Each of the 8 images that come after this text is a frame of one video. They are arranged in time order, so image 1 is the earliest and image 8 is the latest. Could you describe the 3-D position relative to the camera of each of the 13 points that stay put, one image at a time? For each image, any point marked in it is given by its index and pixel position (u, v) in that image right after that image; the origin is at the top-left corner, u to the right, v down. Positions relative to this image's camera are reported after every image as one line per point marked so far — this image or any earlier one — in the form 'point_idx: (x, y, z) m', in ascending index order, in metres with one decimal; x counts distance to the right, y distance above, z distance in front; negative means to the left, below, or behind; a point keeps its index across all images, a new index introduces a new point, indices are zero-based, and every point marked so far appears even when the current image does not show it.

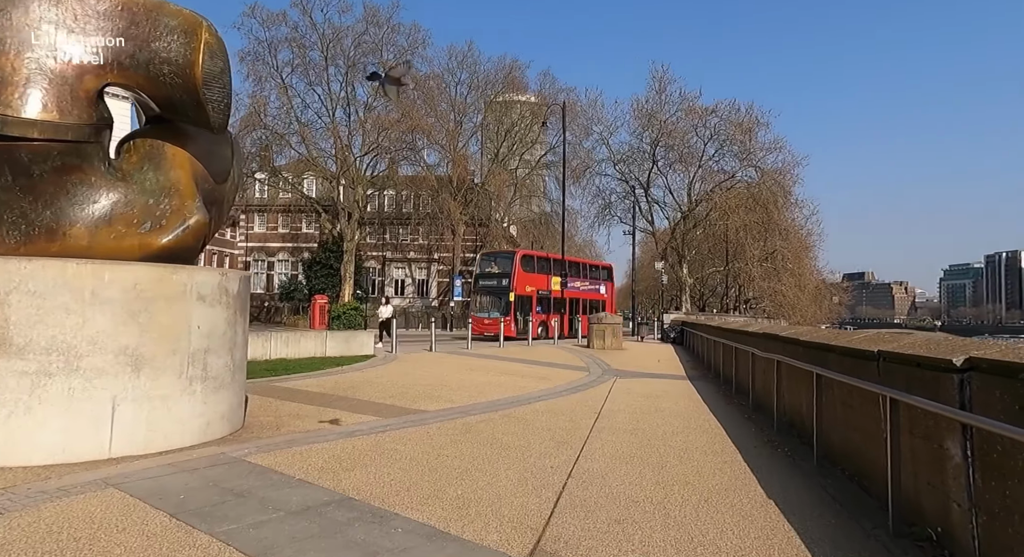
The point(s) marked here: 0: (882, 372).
0: (+3.0, -0.8, +5.0) m
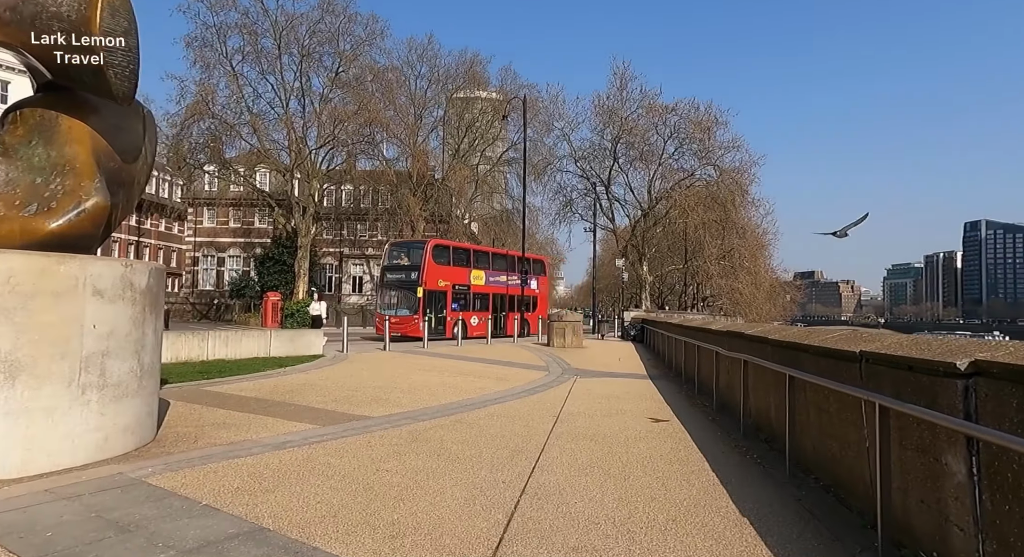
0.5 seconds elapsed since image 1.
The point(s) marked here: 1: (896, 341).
0: (+2.6, -0.7, +4.5) m
1: (+2.8, -0.5, +4.5) m
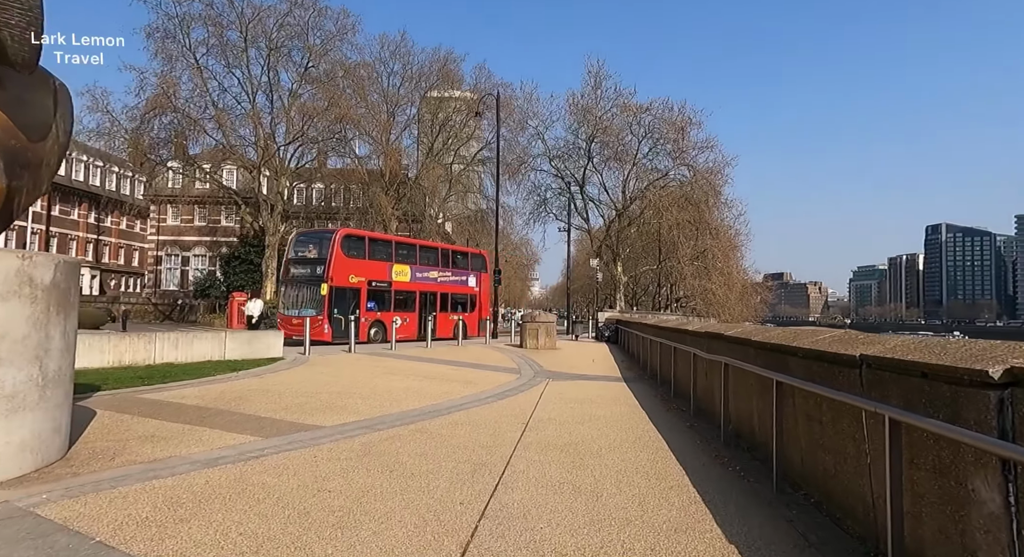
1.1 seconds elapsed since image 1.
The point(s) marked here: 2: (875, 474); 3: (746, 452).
0: (+2.3, -0.7, +4.0) m
1: (+2.5, -0.4, +4.0) m
2: (+2.2, -1.2, +3.9) m
3: (+2.5, -1.9, +6.7) m
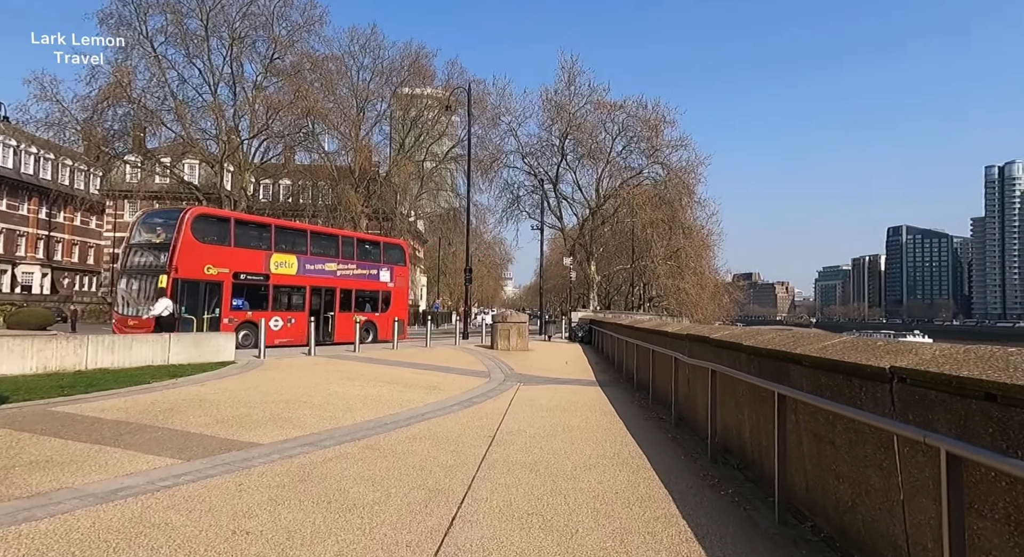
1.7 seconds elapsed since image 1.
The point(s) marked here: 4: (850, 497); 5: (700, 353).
0: (+2.0, -0.6, +3.3) m
1: (+2.3, -0.4, +3.3) m
2: (+2.0, -1.2, +3.1) m
3: (+2.2, -1.8, +6.0) m
4: (+2.1, -1.3, +3.8) m
5: (+2.4, -1.0, +8.0) m
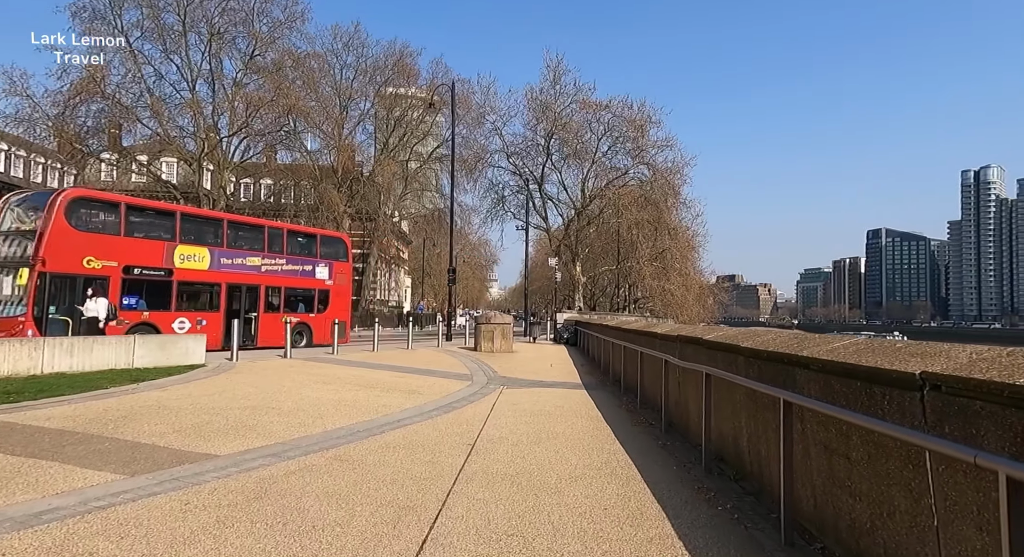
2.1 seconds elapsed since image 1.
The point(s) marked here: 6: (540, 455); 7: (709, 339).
0: (+1.9, -0.6, +2.9) m
1: (+2.2, -0.4, +2.9) m
2: (+1.9, -1.1, +2.7) m
3: (+2.0, -1.8, +5.6) m
4: (+2.0, -1.3, +3.4) m
5: (+2.2, -0.9, +7.5) m
6: (+0.3, -2.0, +6.9) m
7: (+2.1, -0.7, +6.7) m
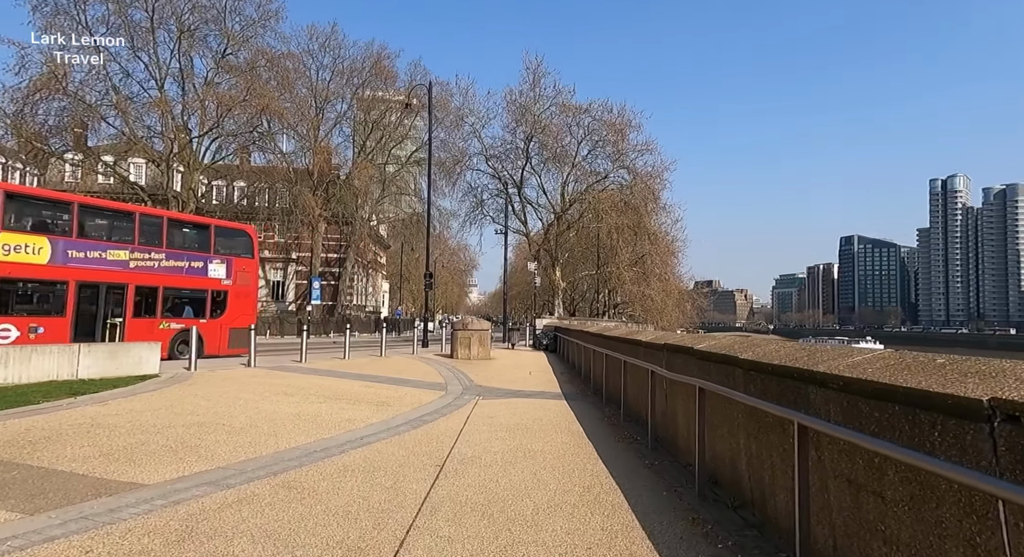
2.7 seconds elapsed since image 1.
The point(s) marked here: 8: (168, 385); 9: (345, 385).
0: (+1.8, -0.6, +2.3) m
1: (+2.0, -0.4, +2.3) m
2: (+1.7, -1.1, +2.1) m
3: (+1.7, -1.8, +4.9) m
4: (+1.8, -1.3, +2.8) m
5: (+1.9, -1.0, +6.9) m
6: (0.0, -2.0, +6.2) m
7: (+1.8, -0.7, +6.1) m
8: (-6.3, -2.0, +11.5) m
9: (-3.5, -2.2, +13.1) m
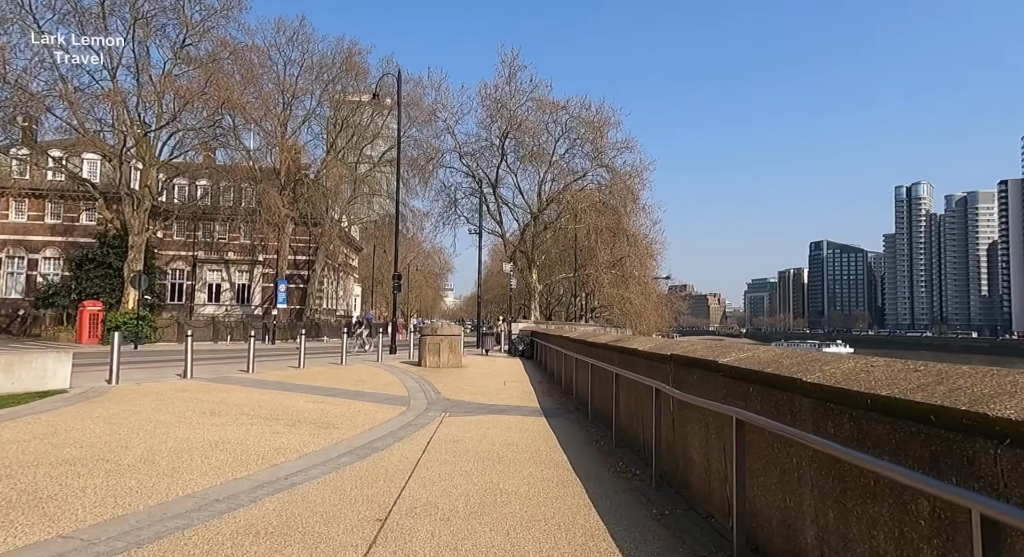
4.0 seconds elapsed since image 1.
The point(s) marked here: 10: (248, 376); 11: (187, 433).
0: (+1.7, -0.5, +0.7) m
1: (+1.9, -0.3, +0.8) m
2: (+1.6, -1.1, +0.5) m
3: (+1.5, -1.8, +3.4) m
4: (+1.7, -1.2, +1.2) m
5: (+1.6, -0.9, +5.3) m
6: (-0.3, -1.9, +4.6) m
7: (+1.6, -0.6, +4.5) m
8: (-6.8, -1.9, +9.6) m
9: (-4.0, -2.2, +11.4) m
10: (-6.3, -2.3, +14.9) m
11: (-4.2, -2.0, +8.1) m
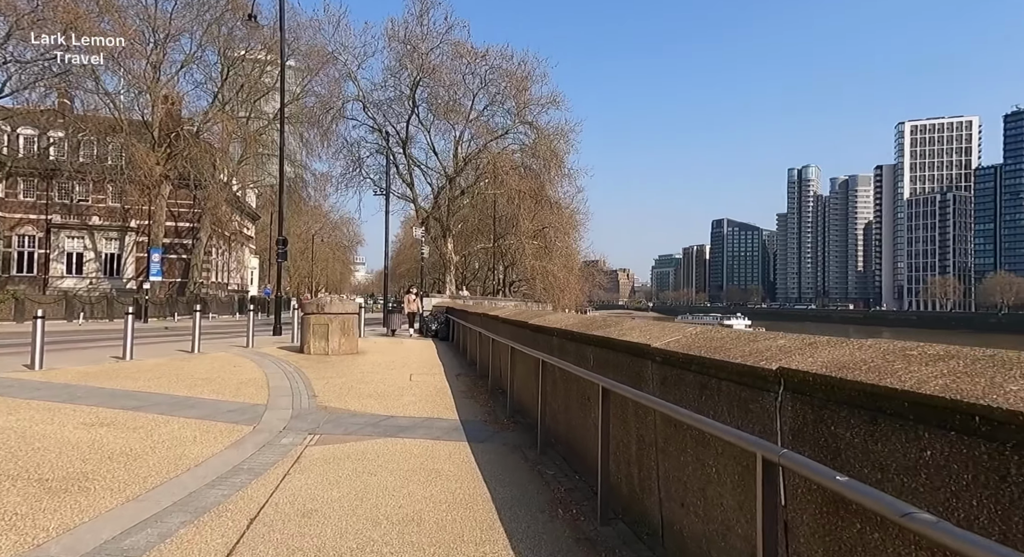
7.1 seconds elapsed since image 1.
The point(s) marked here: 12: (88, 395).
0: (+2.0, -0.4, -2.9) m
1: (+2.2, -0.1, -2.9) m
2: (+2.0, -0.9, -3.1) m
3: (+1.5, -1.5, -0.3) m
4: (+1.9, -1.1, -2.4) m
5: (+1.3, -0.6, +1.7) m
6: (-0.5, -1.6, +0.7) m
7: (+1.4, -0.3, +0.9) m
8: (-7.6, -1.4, +4.8) m
9: (-5.1, -1.6, +6.9) m
10: (-7.9, -1.6, +10.1) m
11: (-4.8, -1.5, +3.6) m
12: (-6.2, -1.7, +9.2) m
